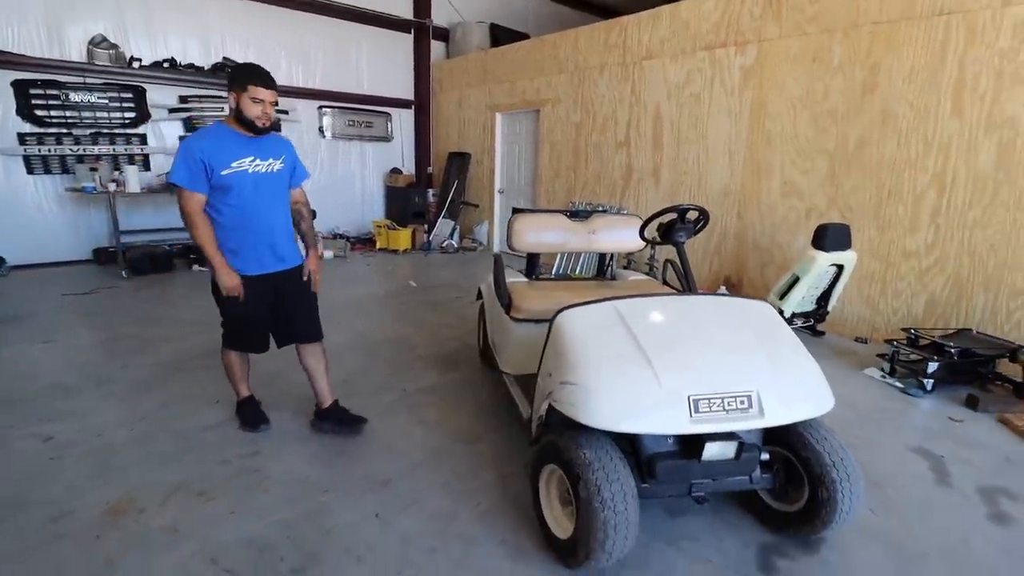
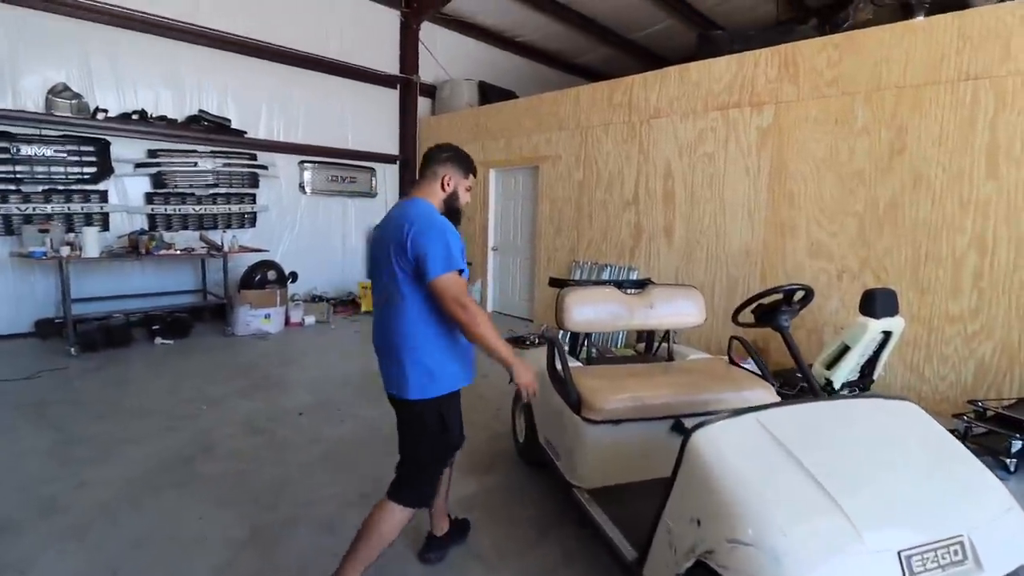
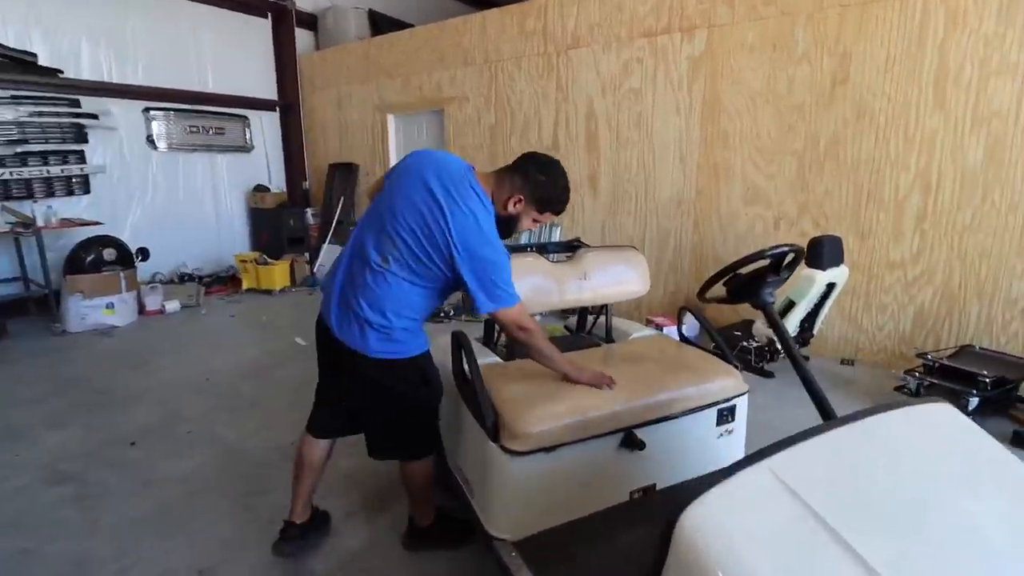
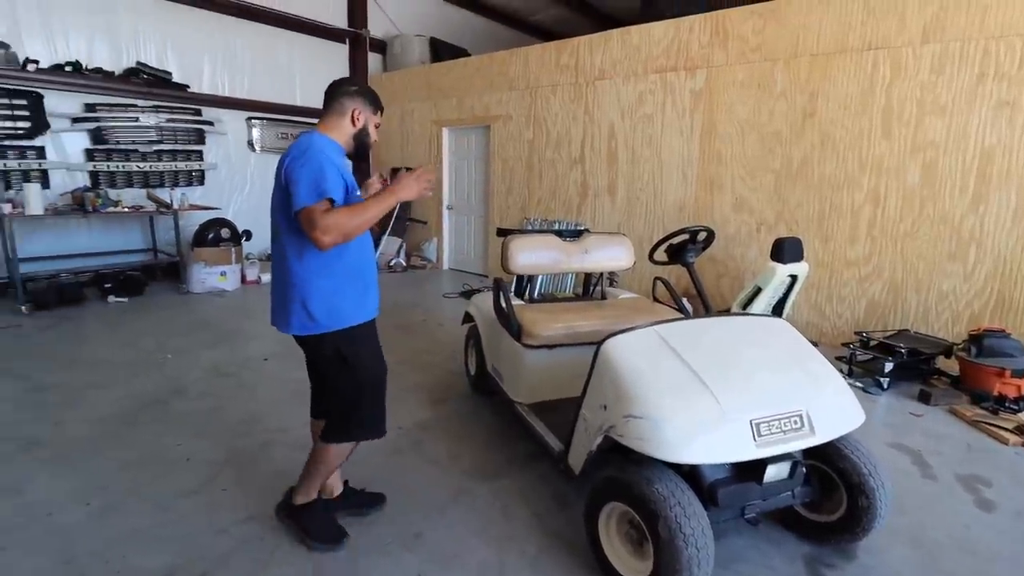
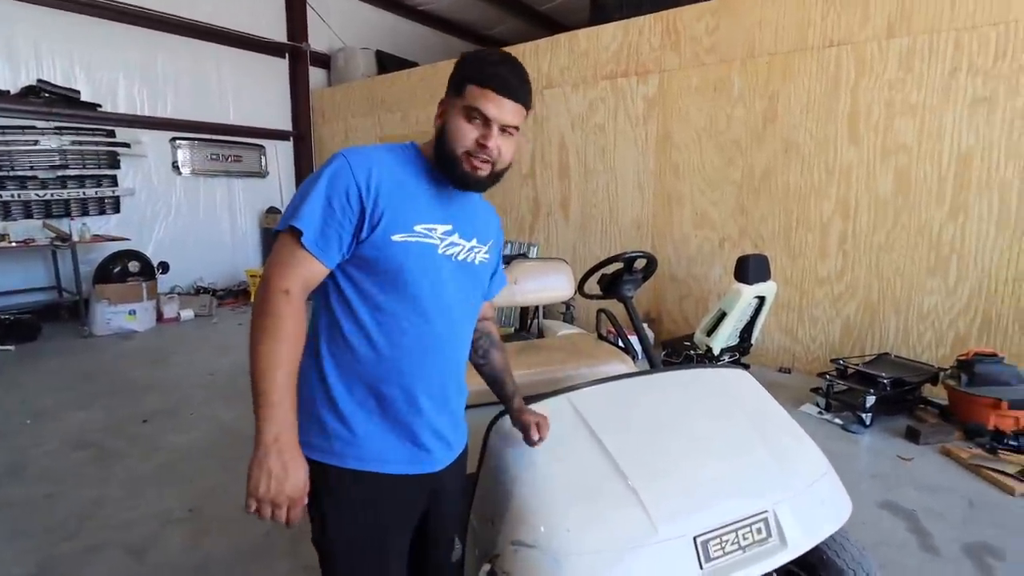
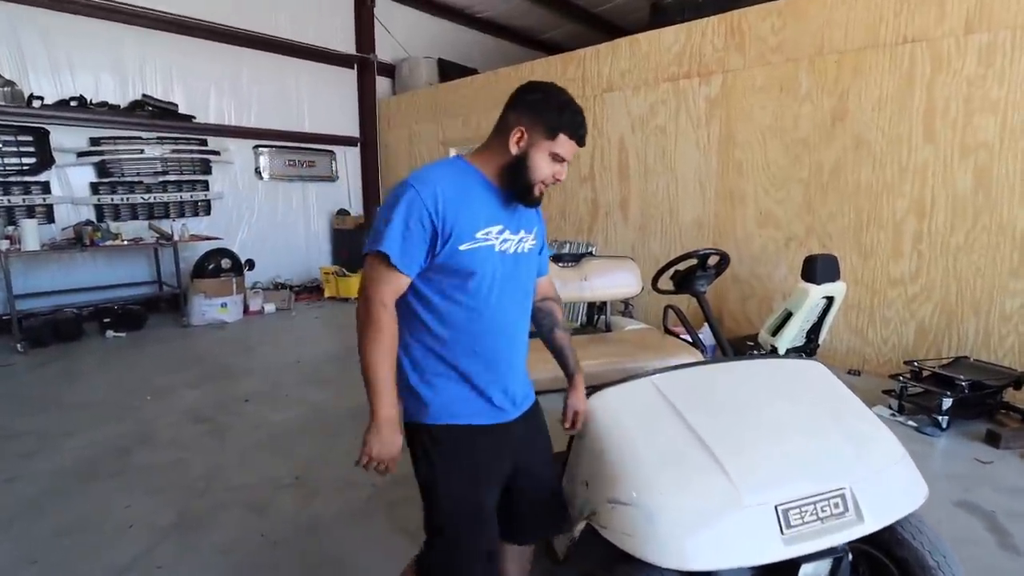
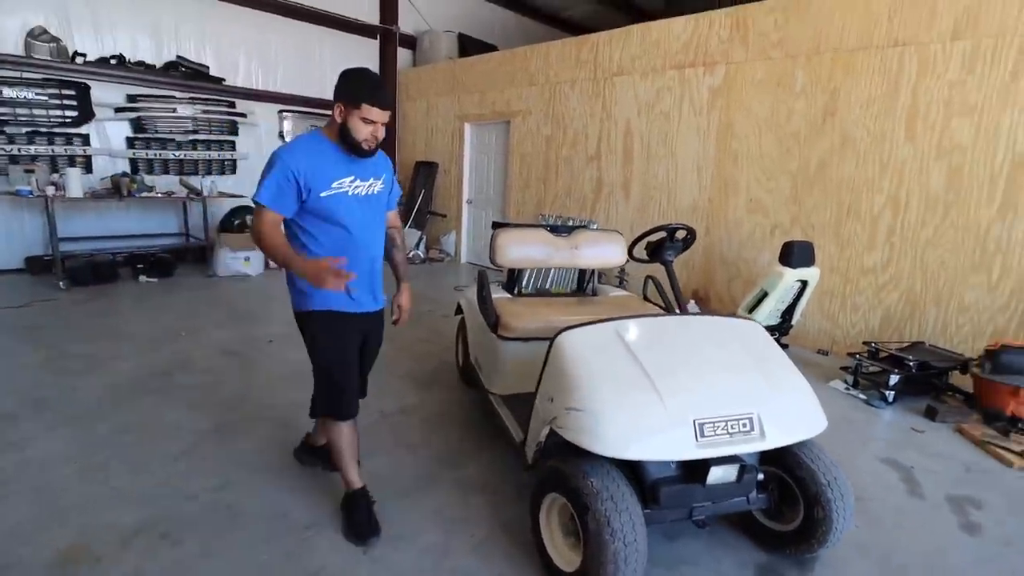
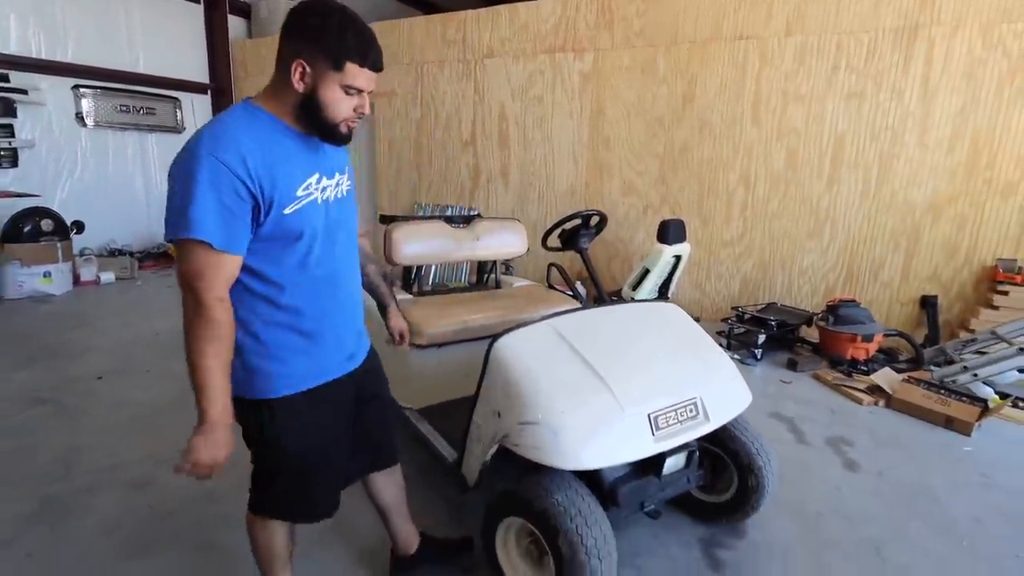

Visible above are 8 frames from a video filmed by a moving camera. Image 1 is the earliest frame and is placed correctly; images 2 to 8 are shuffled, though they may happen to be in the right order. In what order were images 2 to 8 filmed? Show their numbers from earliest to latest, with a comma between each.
7, 6, 5, 8, 4, 2, 3
